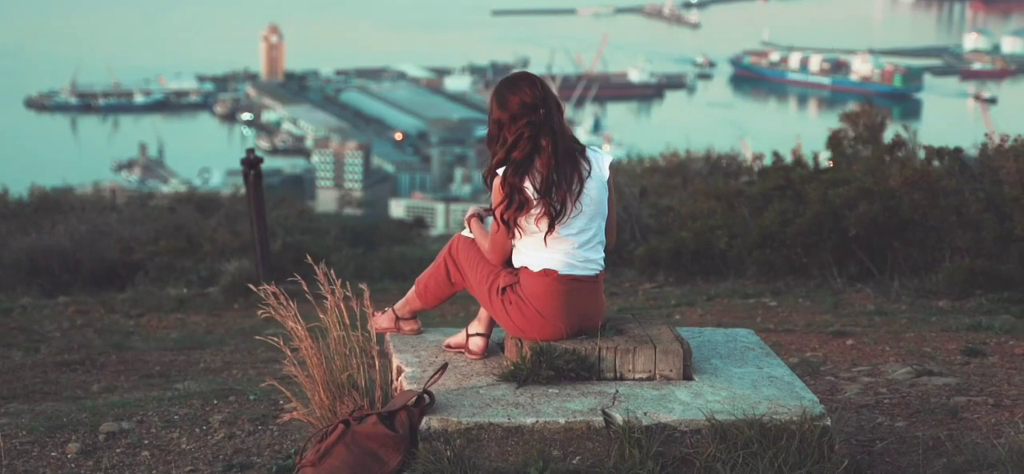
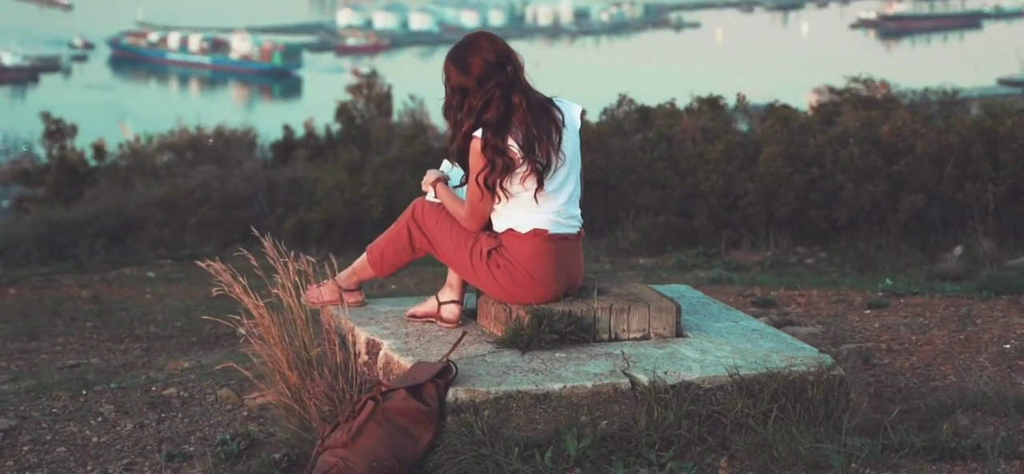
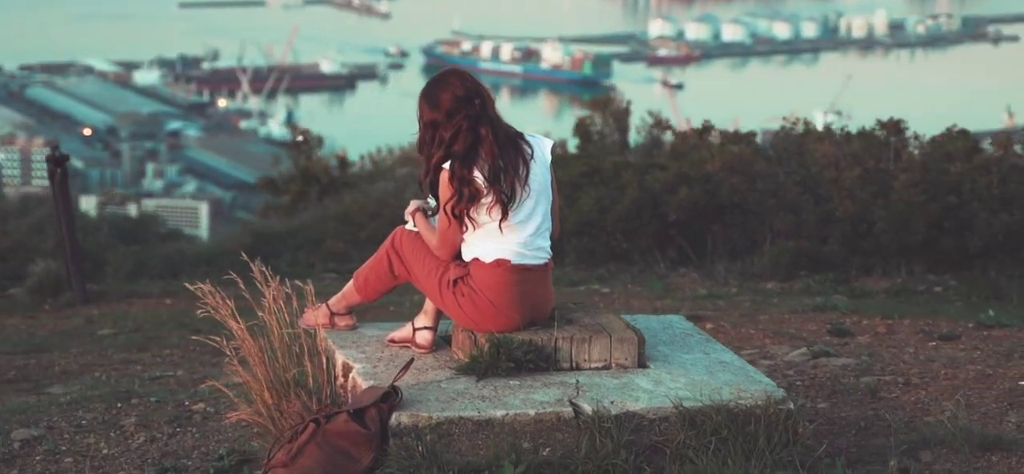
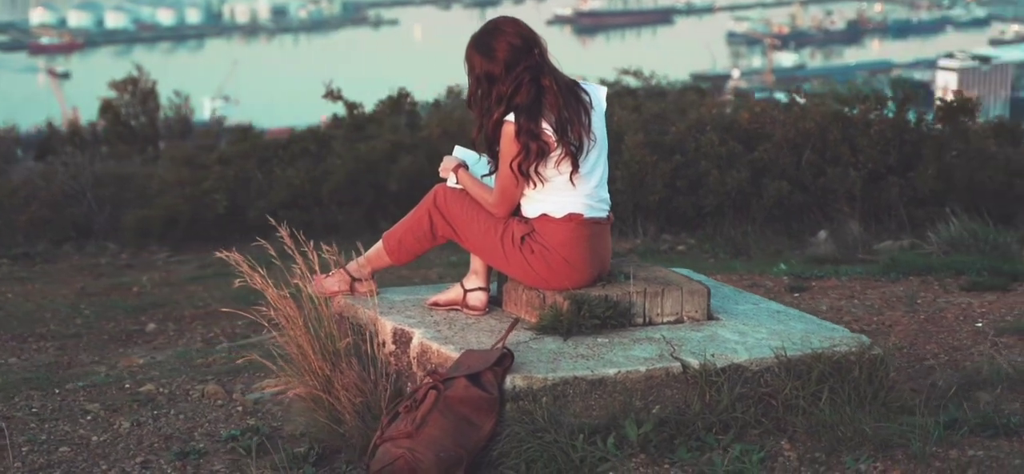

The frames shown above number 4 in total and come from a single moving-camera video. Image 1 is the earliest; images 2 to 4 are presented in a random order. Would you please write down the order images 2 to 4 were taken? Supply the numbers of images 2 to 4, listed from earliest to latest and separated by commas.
3, 2, 4
